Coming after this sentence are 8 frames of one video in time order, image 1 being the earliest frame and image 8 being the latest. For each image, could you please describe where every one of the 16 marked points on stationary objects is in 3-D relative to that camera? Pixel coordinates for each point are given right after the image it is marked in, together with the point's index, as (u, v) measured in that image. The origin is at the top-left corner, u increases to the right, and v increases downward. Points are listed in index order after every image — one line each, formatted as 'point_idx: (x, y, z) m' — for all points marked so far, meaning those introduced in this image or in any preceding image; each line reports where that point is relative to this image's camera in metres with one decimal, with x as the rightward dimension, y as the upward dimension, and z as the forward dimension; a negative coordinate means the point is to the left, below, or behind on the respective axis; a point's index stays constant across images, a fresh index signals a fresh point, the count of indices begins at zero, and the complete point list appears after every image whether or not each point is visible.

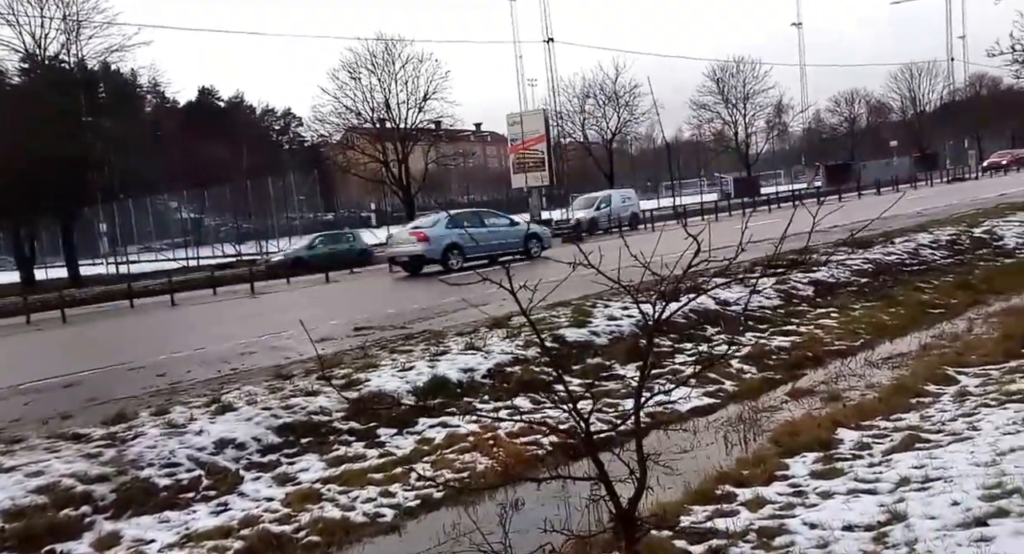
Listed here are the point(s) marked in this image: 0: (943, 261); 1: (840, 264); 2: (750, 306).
0: (+9.5, +0.5, +18.9) m
1: (+6.6, +0.3, +17.3) m
2: (+3.8, -0.5, +13.9) m
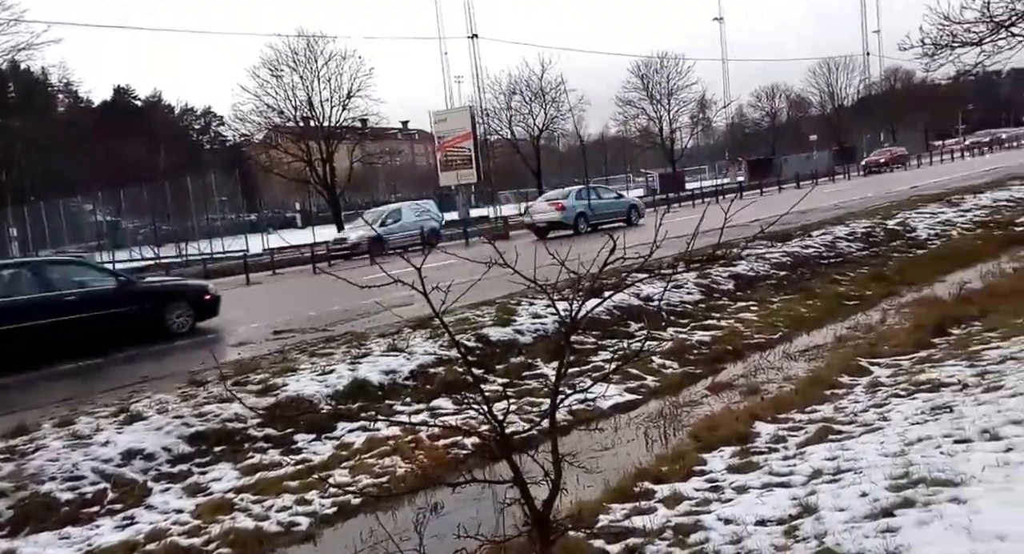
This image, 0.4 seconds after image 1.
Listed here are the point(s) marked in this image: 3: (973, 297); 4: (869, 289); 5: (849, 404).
0: (+7.9, +0.6, +19.5) m
1: (+5.1, +0.4, +17.7) m
2: (+2.6, -0.4, +14.0) m
3: (+7.5, -0.2, +14.1) m
4: (+6.9, -0.2, +16.4) m
5: (+3.3, -1.2, +8.4) m
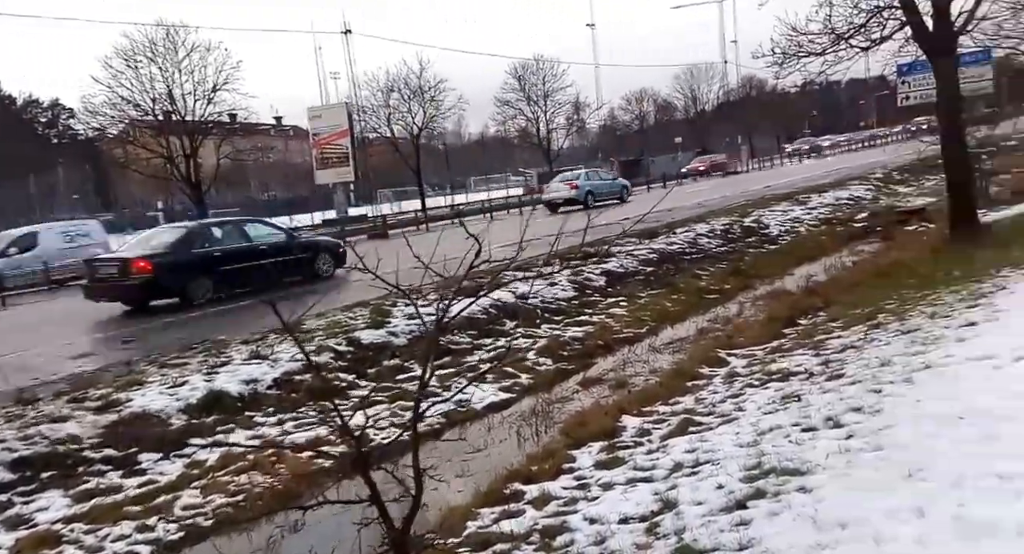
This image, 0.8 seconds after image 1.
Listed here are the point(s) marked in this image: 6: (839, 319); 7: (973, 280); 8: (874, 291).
0: (+5.0, +0.7, +20.3) m
1: (+2.5, +0.5, +18.1) m
2: (+0.5, -0.4, +14.2) m
3: (+5.4, -0.2, +14.9) m
4: (+4.4, -0.1, +17.2) m
5: (+2.0, -1.2, +8.7) m
6: (+4.5, -0.5, +11.8) m
7: (+6.3, 0.0, +11.9) m
8: (+5.6, -0.2, +13.5) m
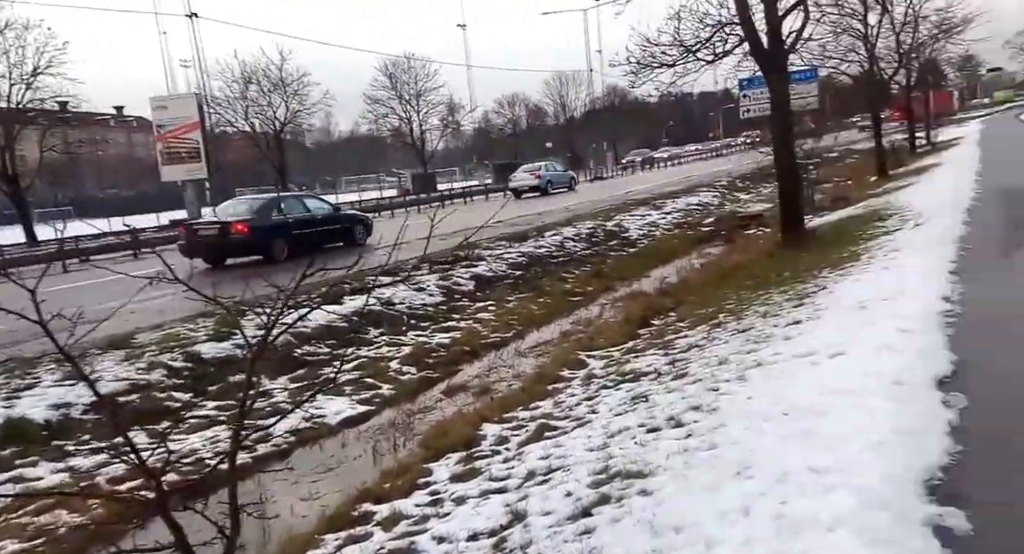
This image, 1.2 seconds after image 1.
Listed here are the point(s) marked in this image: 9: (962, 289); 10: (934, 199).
0: (+1.8, +0.7, +20.7) m
1: (-0.3, +0.4, +18.1) m
2: (-1.7, -0.4, +13.9) m
3: (+3.0, -0.2, +15.4) m
4: (+1.7, -0.2, +17.4) m
5: (+0.6, -1.3, +8.8) m
6: (+2.6, -0.6, +12.1) m
7: (+4.4, 0.0, +12.5) m
8: (+3.5, -0.2, +14.0) m
9: (+5.0, -0.1, +9.5) m
10: (+9.2, +1.7, +18.7) m
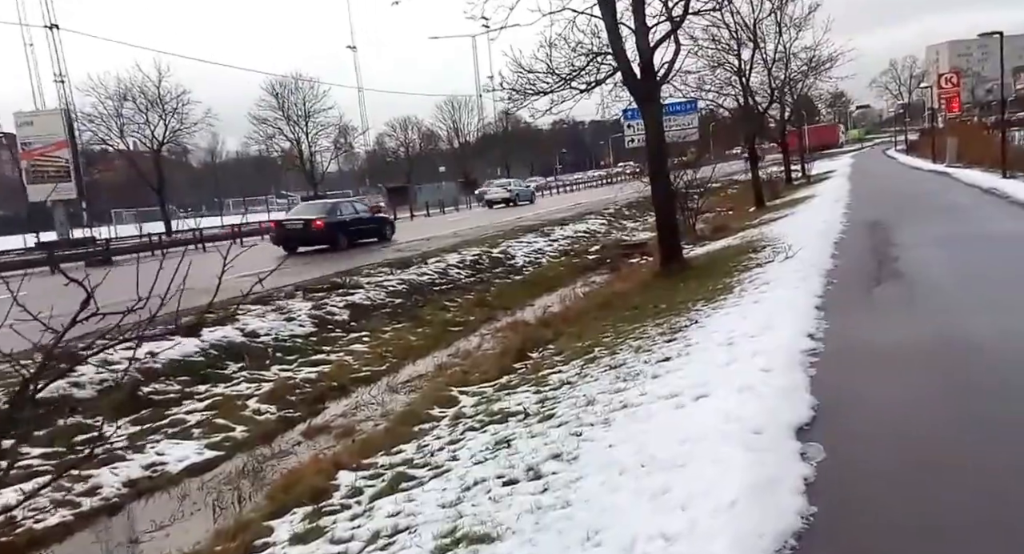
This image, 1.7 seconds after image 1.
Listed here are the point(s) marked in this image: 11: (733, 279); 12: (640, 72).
0: (-1.0, 0.0, +20.3) m
1: (-2.8, -0.2, +17.5) m
2: (-3.7, -0.9, +13.1) m
3: (+0.8, -0.8, +15.2) m
4: (-0.7, -0.8, +17.0) m
5: (-0.8, -1.6, +8.3) m
6: (+0.8, -1.1, +11.9) m
7: (+2.5, -0.5, +12.4) m
8: (+1.4, -0.7, +13.8) m
9: (+3.5, -0.5, +9.6) m
10: (+6.6, +1.1, +19.3) m
11: (+3.7, 0.0, +14.2) m
12: (+2.4, +3.9, +16.0) m
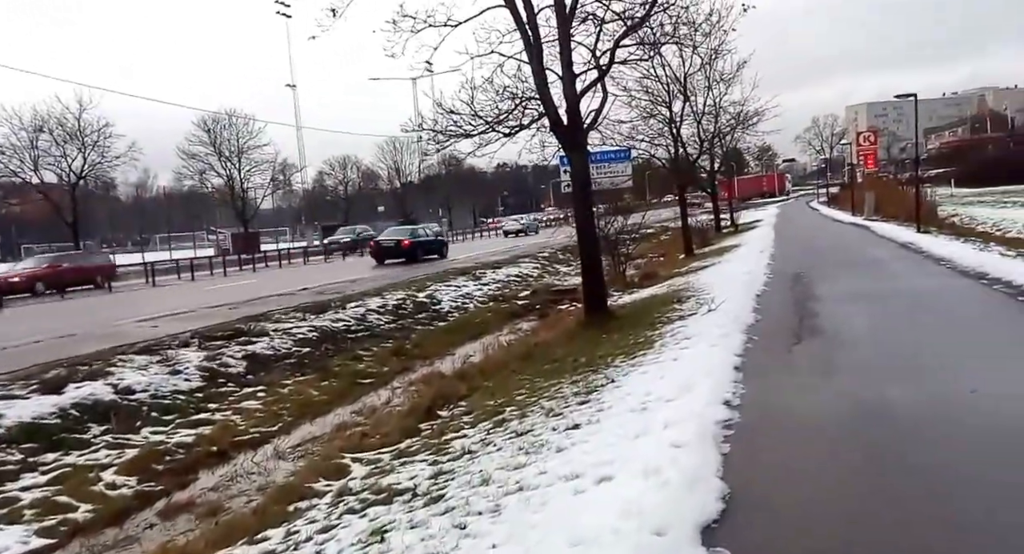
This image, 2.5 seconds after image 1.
0: (-2.8, -1.1, +19.2) m
1: (-4.4, -1.1, +16.3) m
2: (-5.0, -1.6, +11.8) m
3: (-0.6, -1.6, +14.2) m
4: (-2.3, -1.7, +15.9) m
5: (-1.7, -2.1, +7.2) m
6: (-0.4, -1.8, +10.9) m
7: (+1.2, -1.2, +11.6) m
8: (+0.1, -1.5, +12.9) m
9: (+2.5, -1.1, +8.8) m
10: (+4.8, -0.1, +18.8) m
11: (+2.3, -0.9, +13.4) m
12: (+1.0, +3.0, +15.4) m
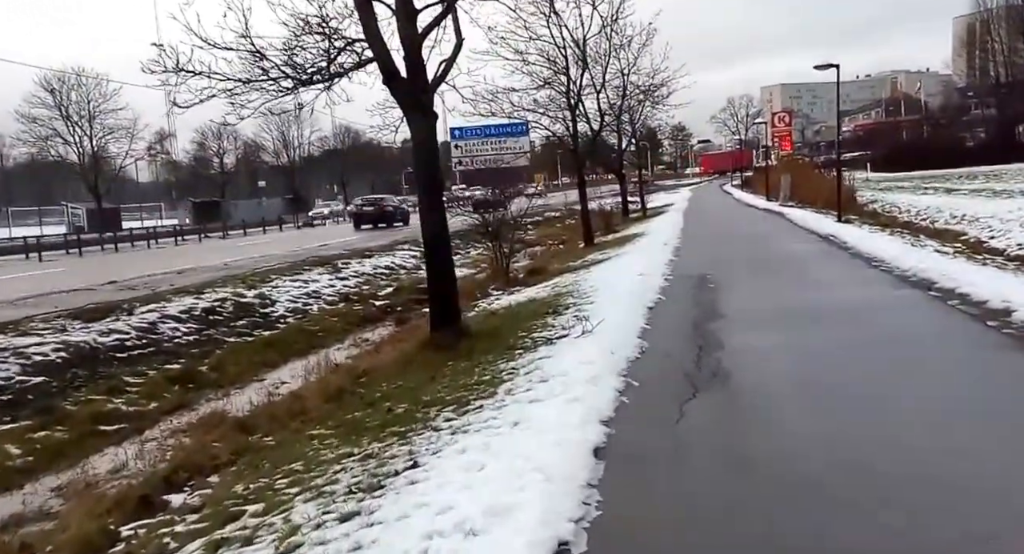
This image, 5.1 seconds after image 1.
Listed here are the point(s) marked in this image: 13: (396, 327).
0: (-5.7, -1.1, +15.0) m
1: (-7.0, -1.1, +12.0) m
2: (-7.1, -1.7, +7.5) m
3: (-3.0, -1.7, +10.3) m
4: (-4.9, -1.7, +11.9) m
5: (-3.4, -2.4, +3.2) m
6: (-2.5, -1.9, +7.1) m
7: (-0.9, -1.4, +7.9) m
8: (-2.2, -1.7, +9.1) m
9: (+0.6, -1.4, +5.3) m
10: (+2.0, -0.1, +15.4) m
11: (0.0, -1.0, +9.9) m
12: (-1.5, +2.9, +11.6) m
13: (-2.4, -1.0, +17.6) m
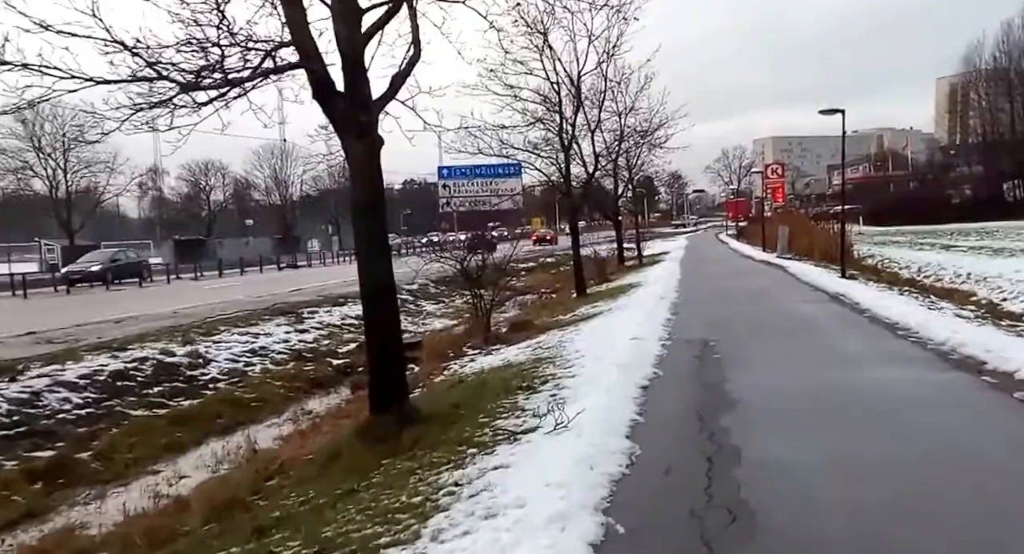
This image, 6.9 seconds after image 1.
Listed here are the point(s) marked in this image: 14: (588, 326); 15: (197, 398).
0: (-6.2, -1.9, +12.4) m
1: (-7.5, -1.8, +9.3) m
2: (-7.6, -2.2, +4.8) m
3: (-3.5, -2.4, +7.6) m
4: (-5.4, -2.4, +9.2) m
5: (-3.9, -2.7, +0.5) m
6: (-3.0, -2.4, +4.4) m
7: (-1.4, -2.0, +5.2) m
8: (-2.7, -2.3, +6.4) m
9: (+0.1, -1.9, +2.6) m
10: (+1.5, -1.1, +12.8) m
11: (-0.5, -1.7, +7.2) m
12: (-1.9, +2.1, +9.1) m
13: (-2.9, -2.1, +14.9) m
14: (+1.6, -1.0, +16.5) m
15: (-5.1, -2.0, +13.9) m
